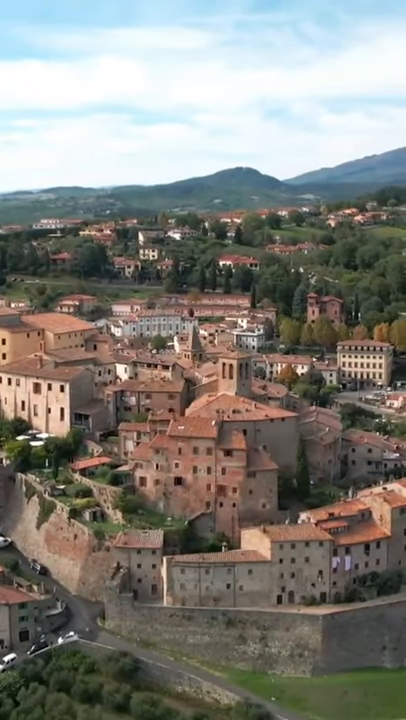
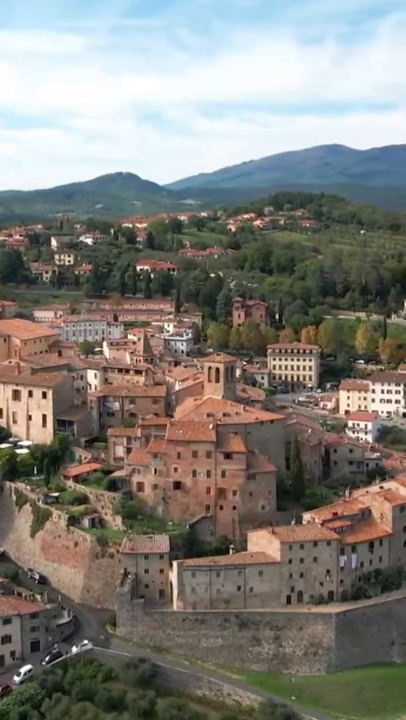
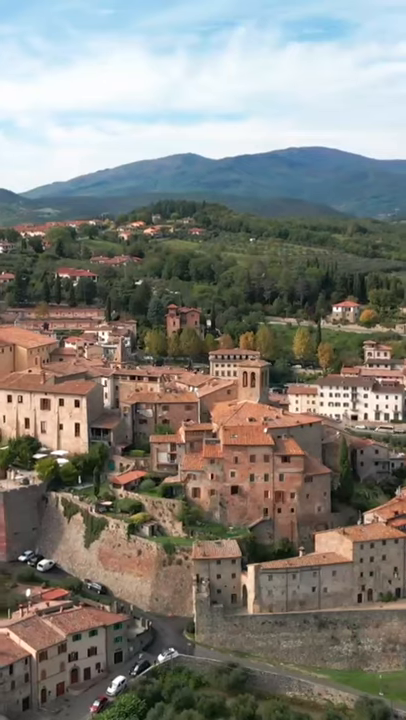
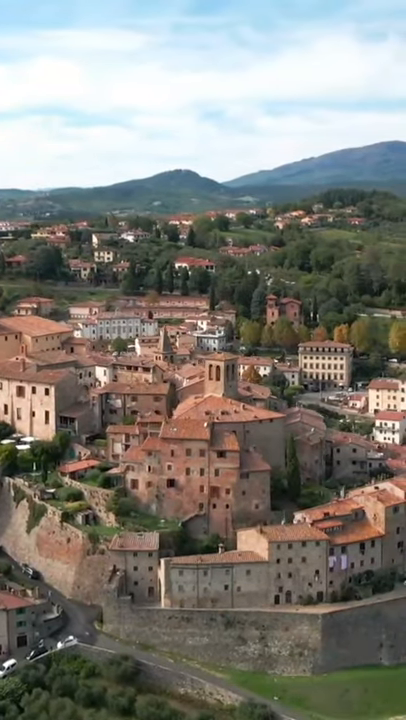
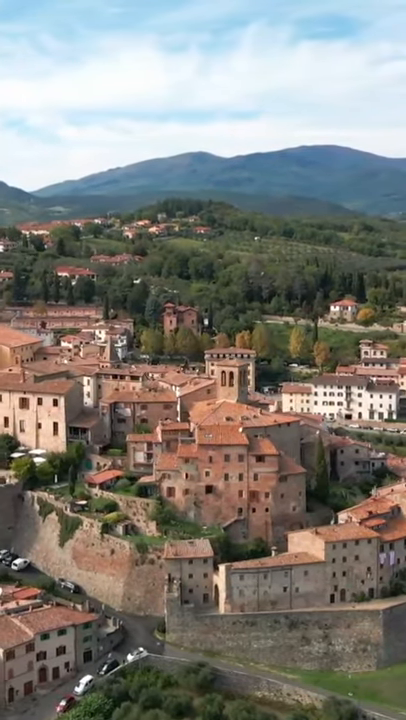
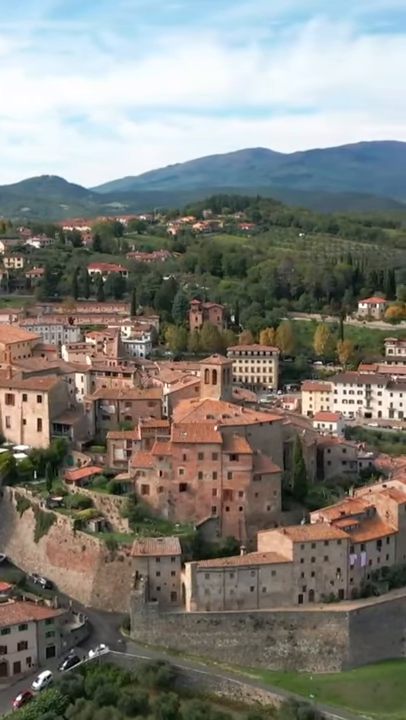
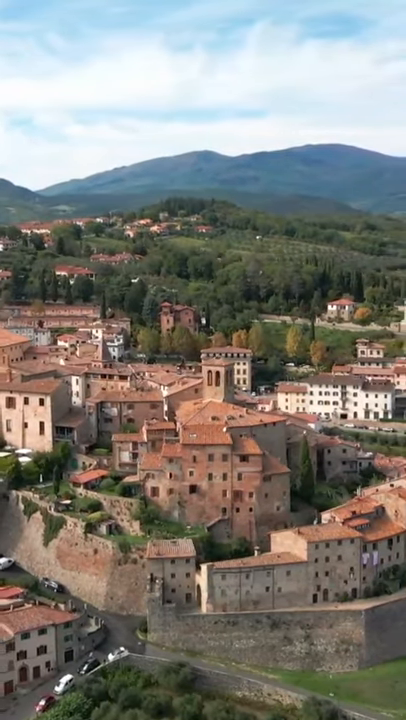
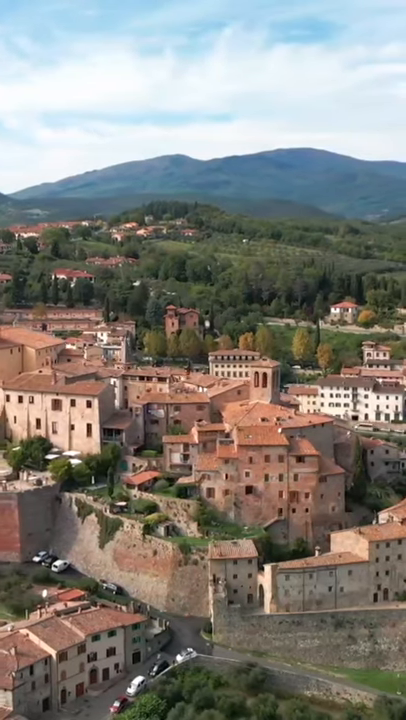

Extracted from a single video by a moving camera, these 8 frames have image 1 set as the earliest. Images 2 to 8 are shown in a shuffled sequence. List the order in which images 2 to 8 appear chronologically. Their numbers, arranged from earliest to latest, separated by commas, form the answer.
4, 2, 6, 7, 5, 3, 8
